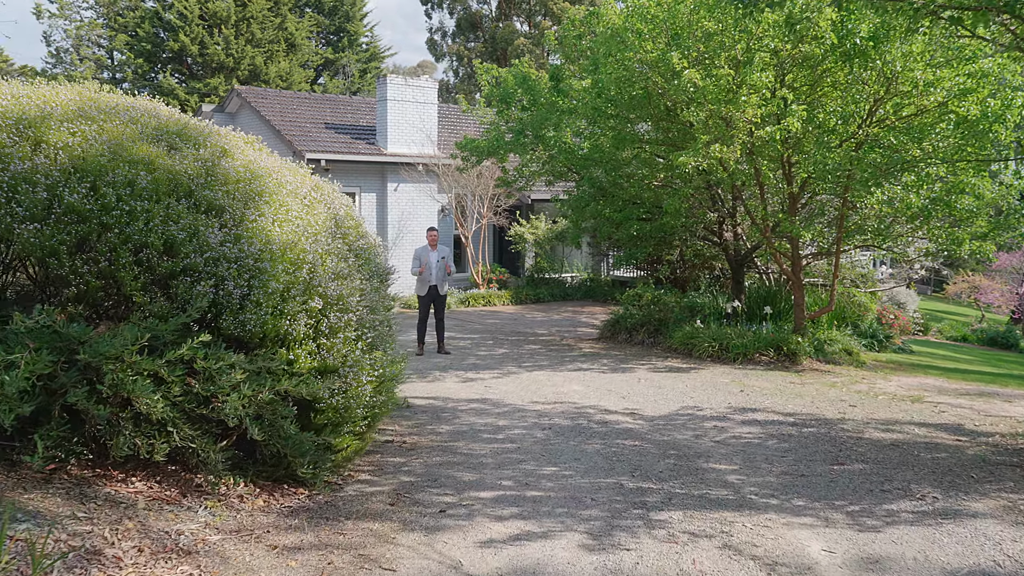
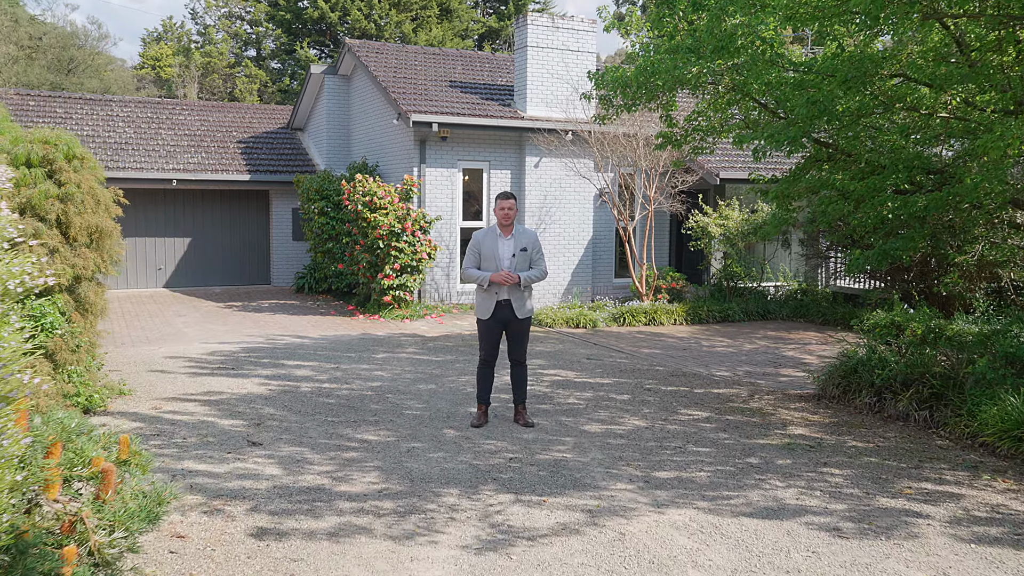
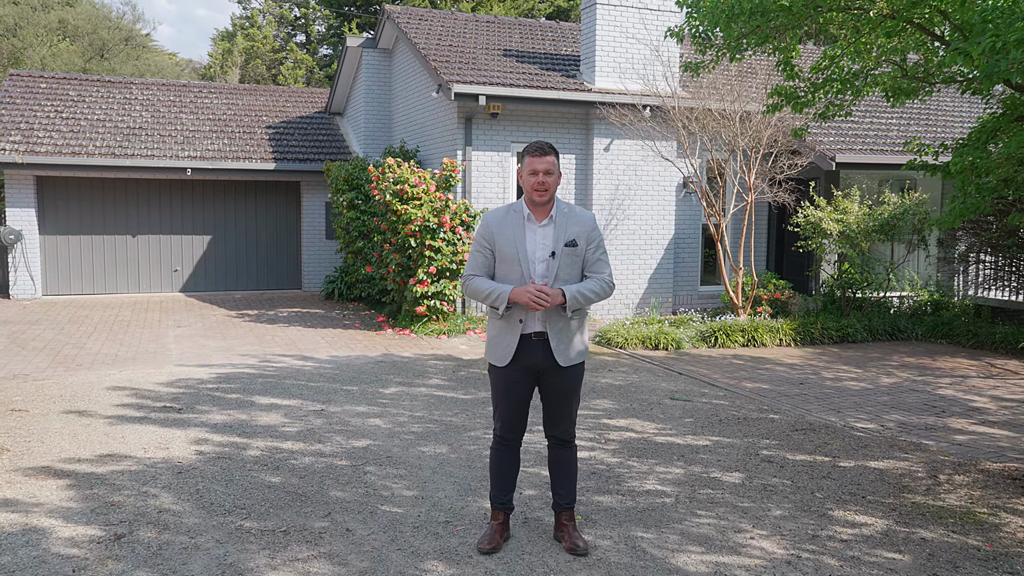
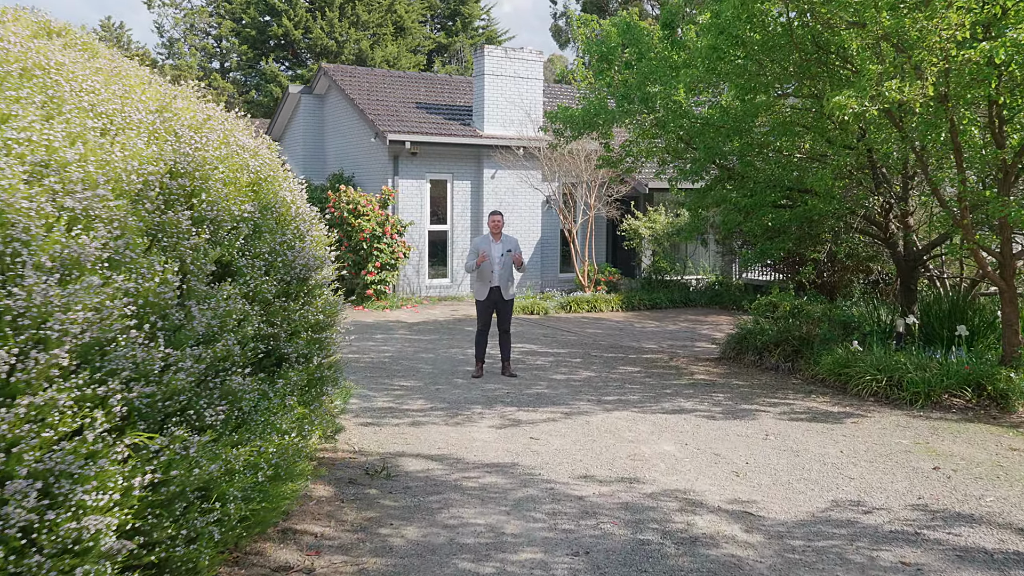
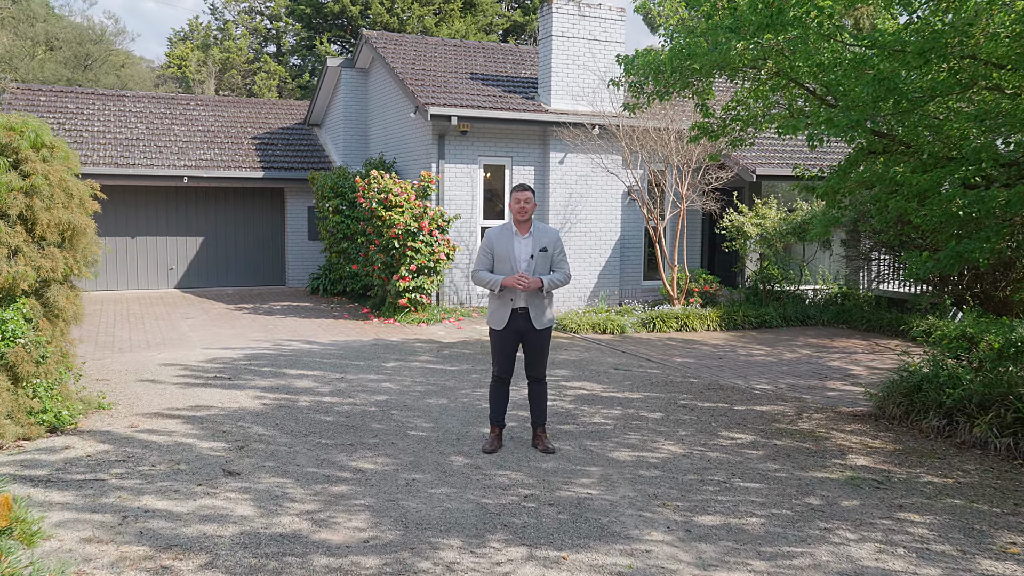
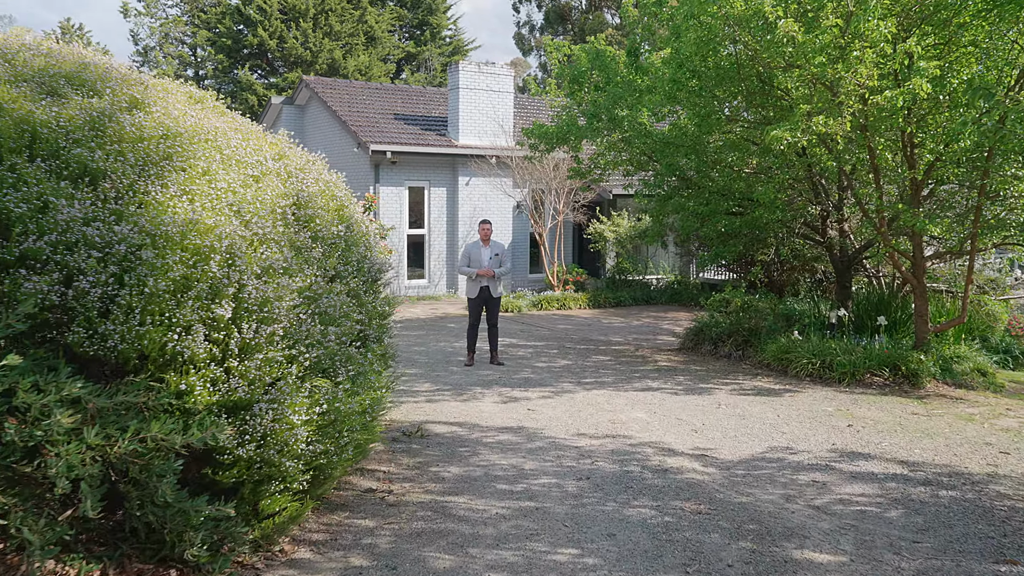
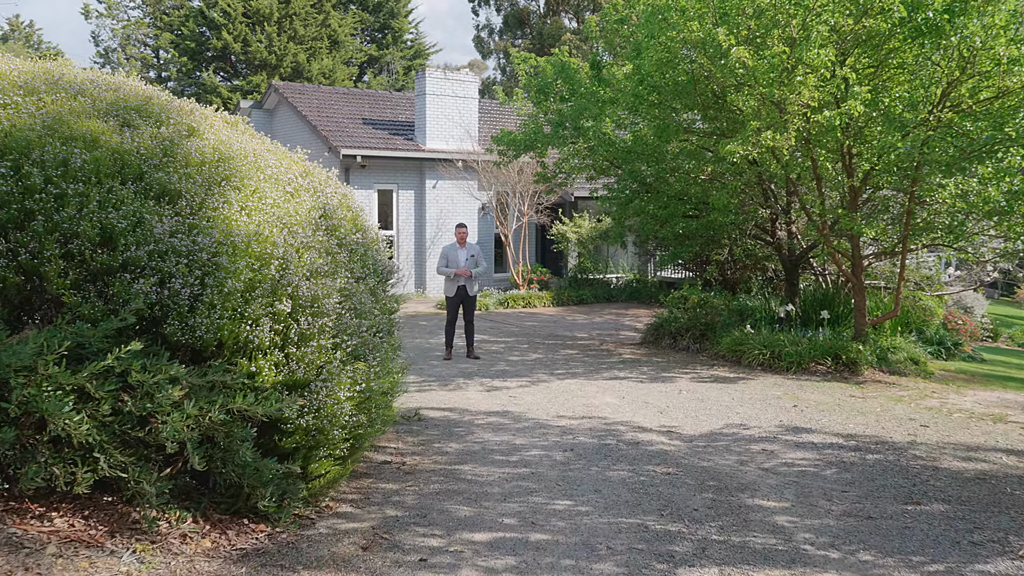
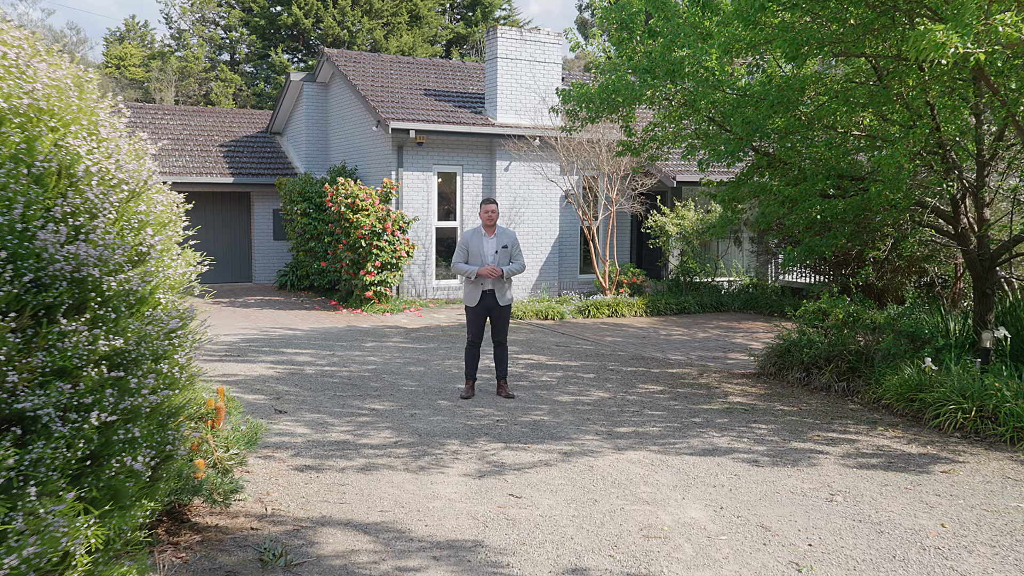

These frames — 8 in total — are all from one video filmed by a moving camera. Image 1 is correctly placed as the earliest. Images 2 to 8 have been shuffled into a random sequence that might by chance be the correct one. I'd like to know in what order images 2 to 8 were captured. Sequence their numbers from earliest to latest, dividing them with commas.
7, 6, 4, 8, 2, 5, 3
